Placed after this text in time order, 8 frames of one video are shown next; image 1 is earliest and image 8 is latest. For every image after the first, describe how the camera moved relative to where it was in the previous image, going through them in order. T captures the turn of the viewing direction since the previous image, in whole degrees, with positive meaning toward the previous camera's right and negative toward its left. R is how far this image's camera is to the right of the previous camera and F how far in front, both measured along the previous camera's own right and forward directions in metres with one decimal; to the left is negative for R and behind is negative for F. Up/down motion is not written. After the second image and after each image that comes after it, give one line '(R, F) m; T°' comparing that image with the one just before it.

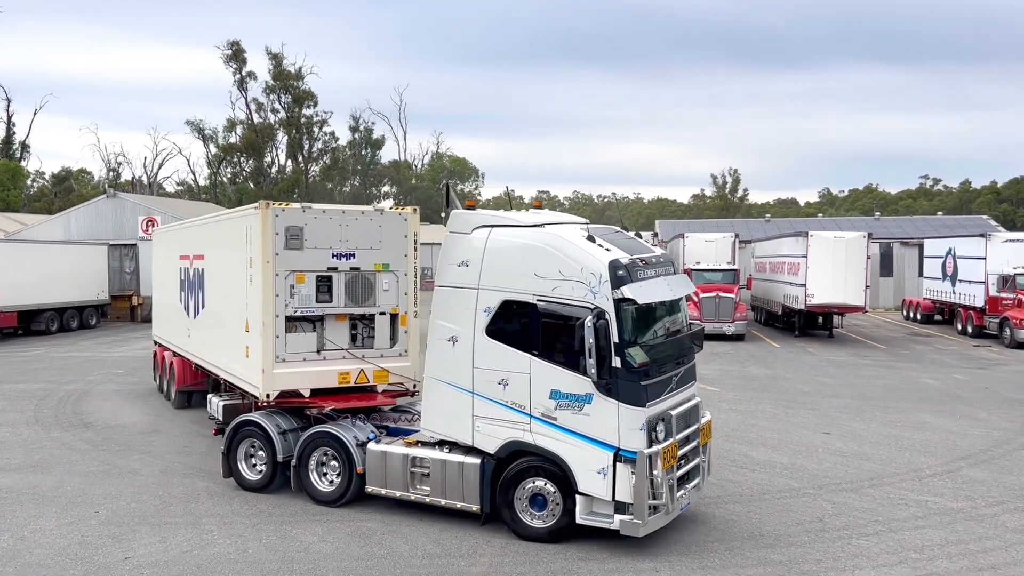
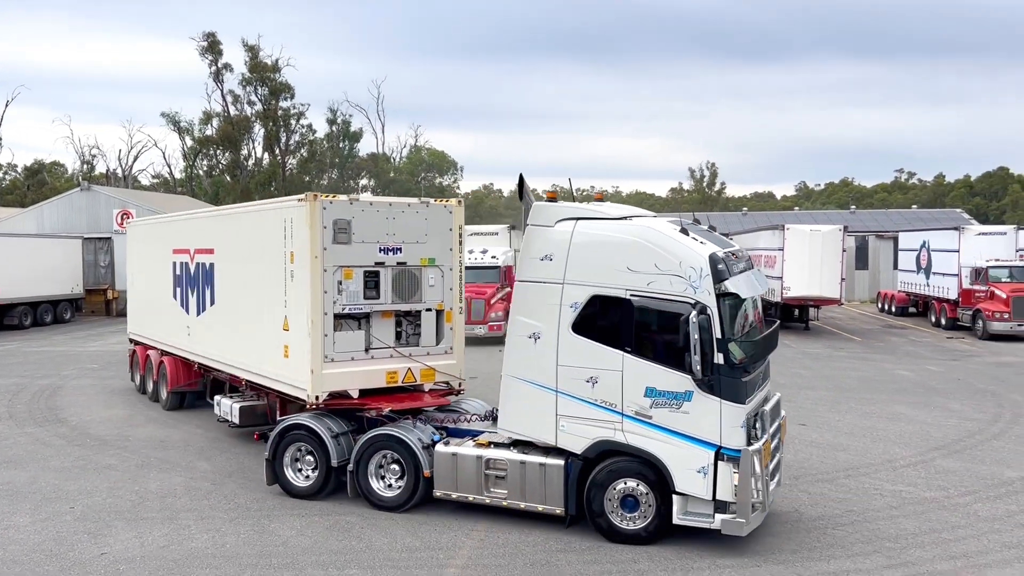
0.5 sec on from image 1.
(+0.2, 0.0) m; +1°
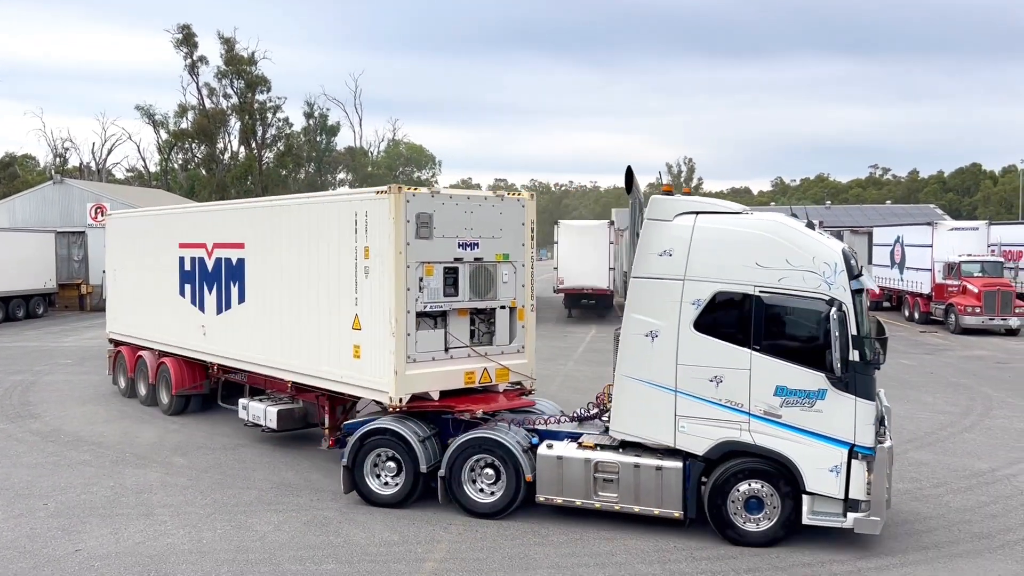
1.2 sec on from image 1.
(+0.2, 0.0) m; +1°
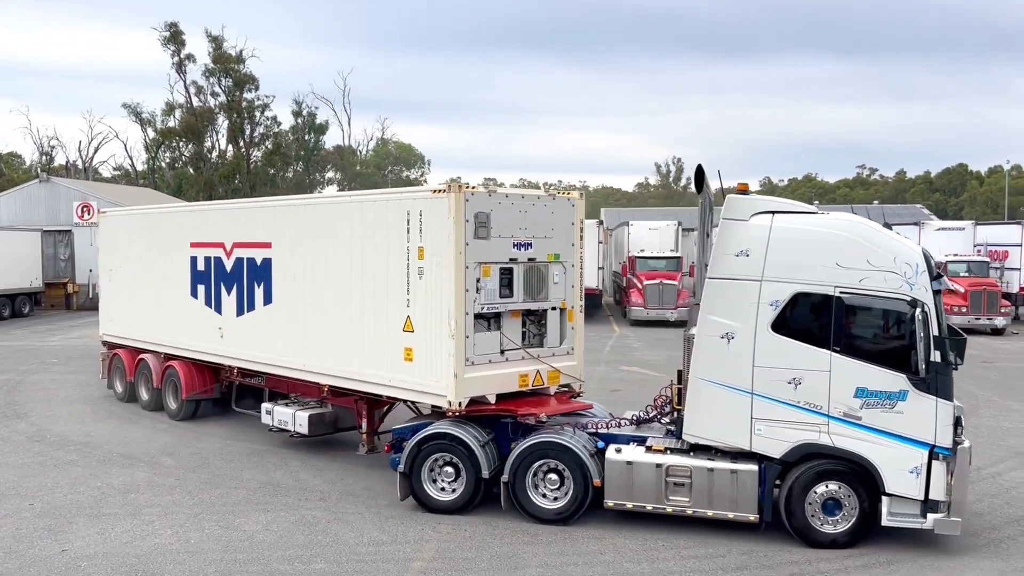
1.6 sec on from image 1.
(+0.1, 0.0) m; 0°
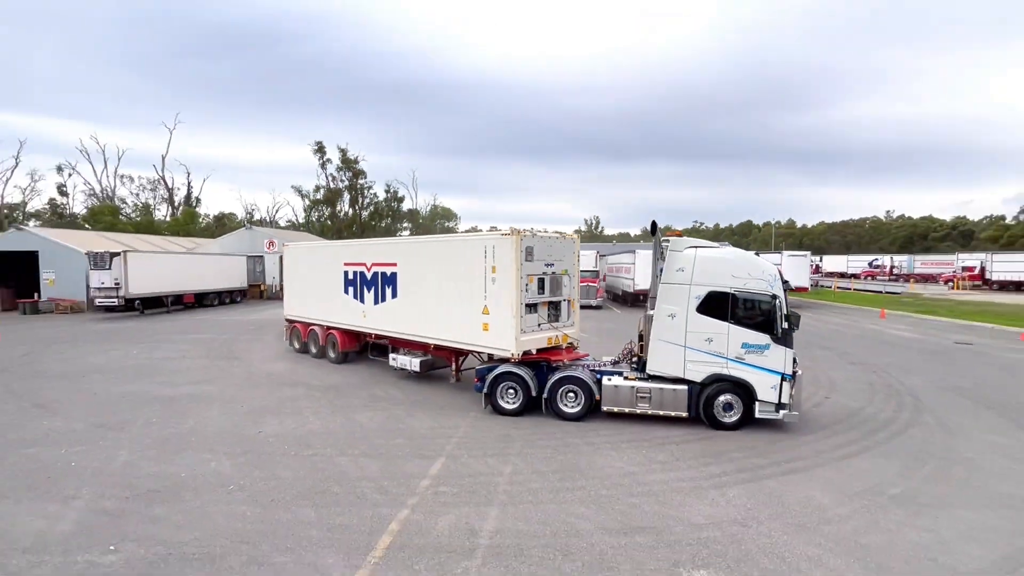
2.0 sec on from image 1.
(+0.3, -4.1) m; -1°
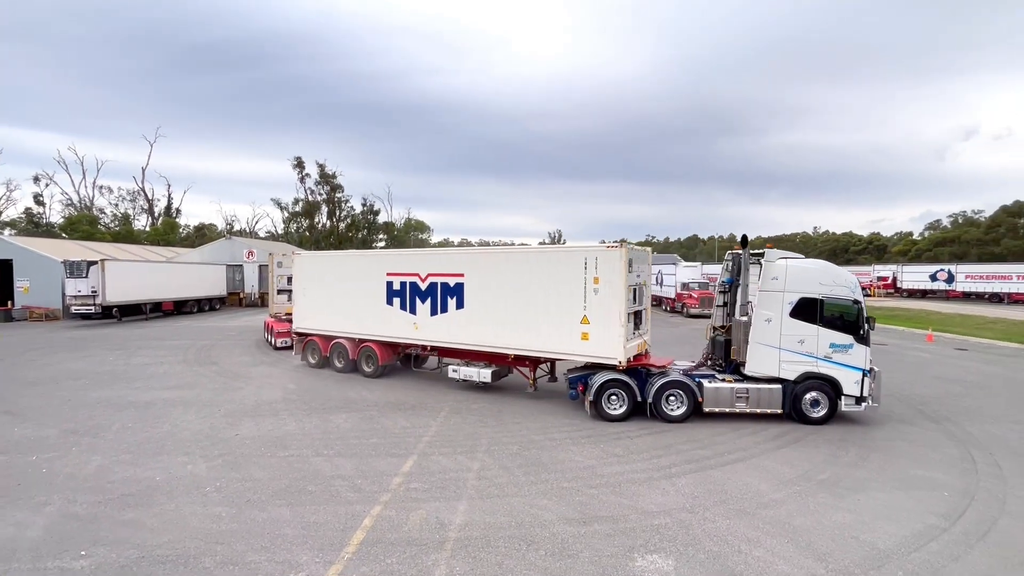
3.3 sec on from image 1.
(+0.1, -0.7) m; +3°
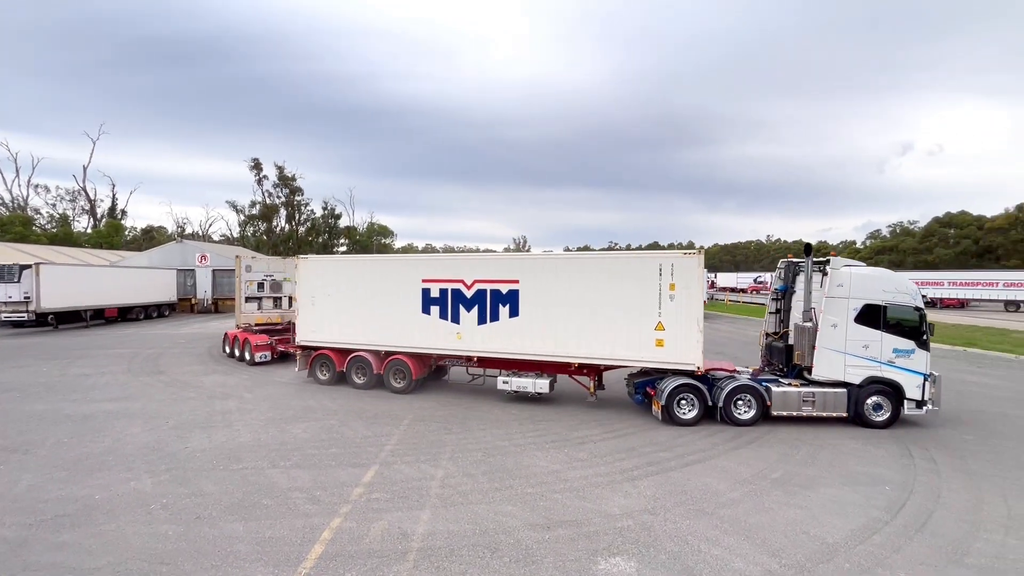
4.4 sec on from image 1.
(+0.1, 0.0) m; +4°
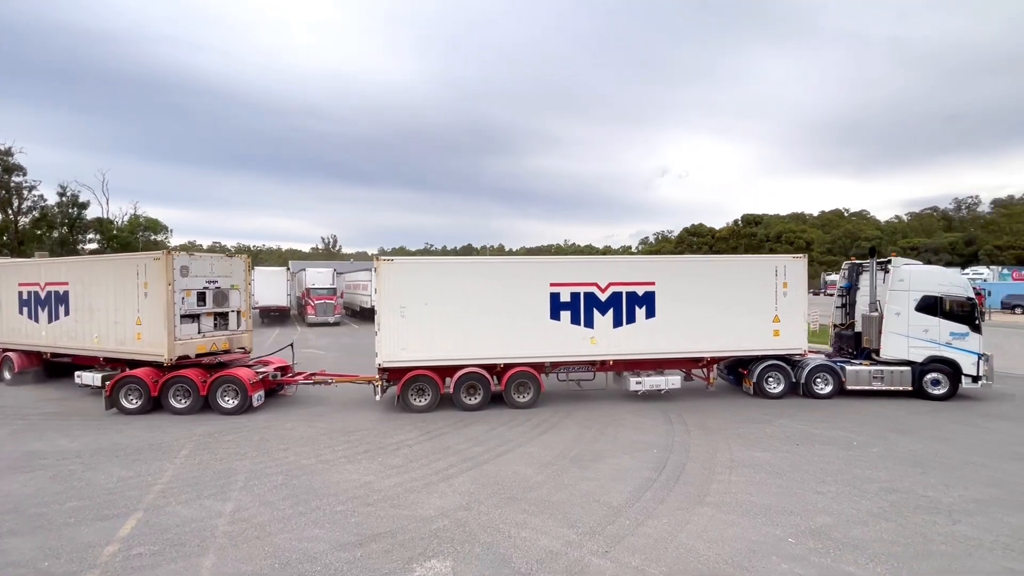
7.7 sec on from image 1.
(+0.3, 0.0) m; +21°
